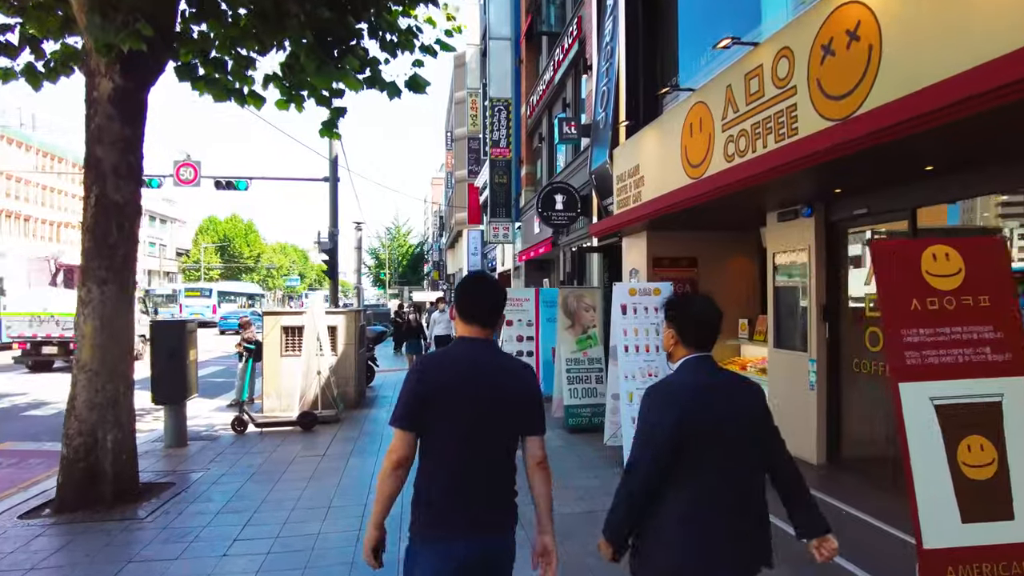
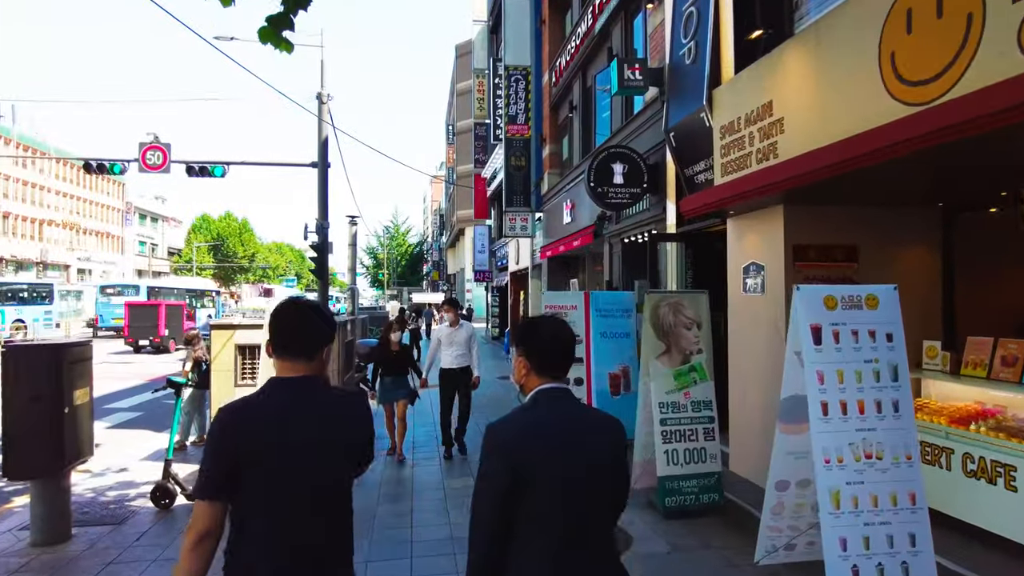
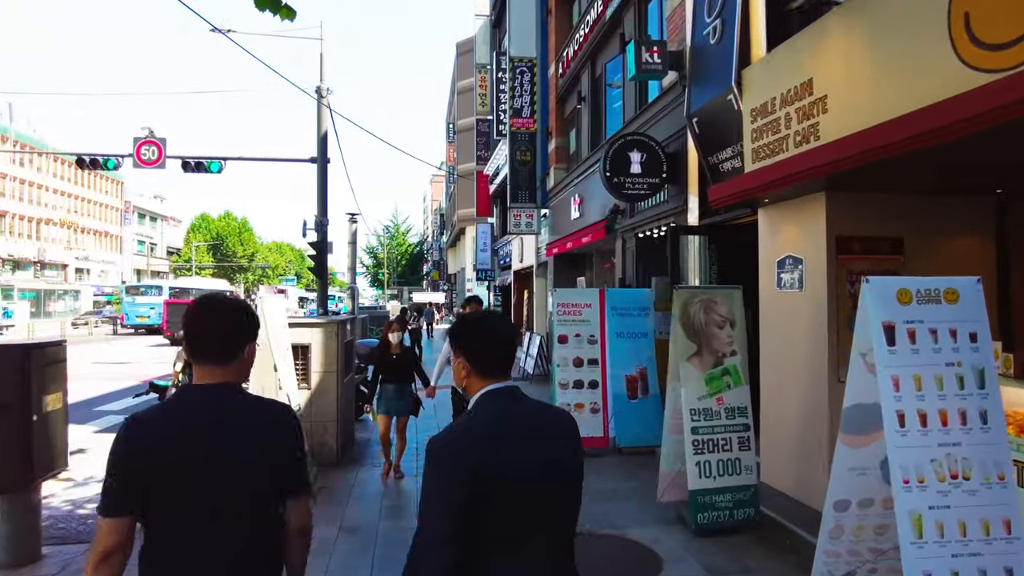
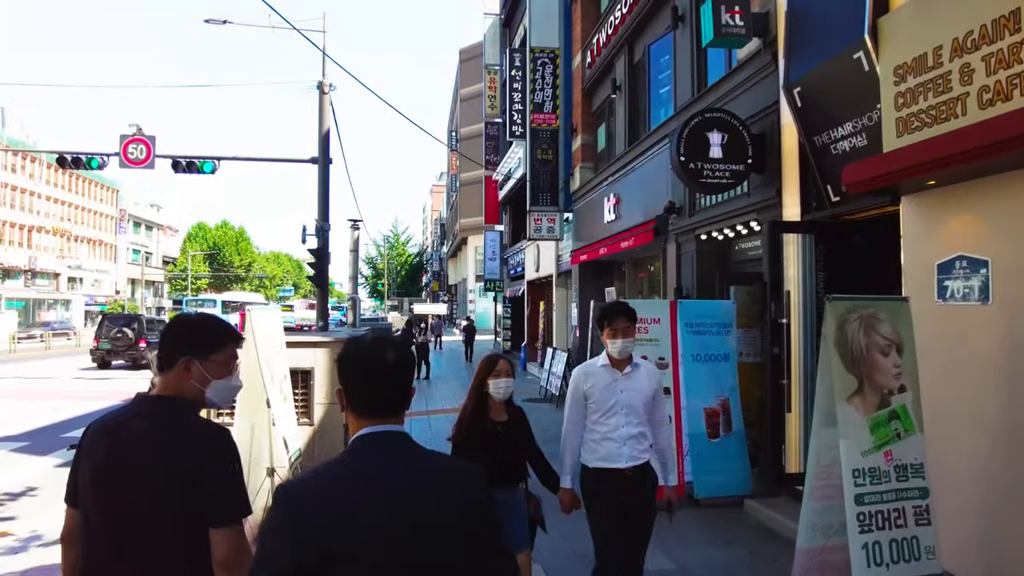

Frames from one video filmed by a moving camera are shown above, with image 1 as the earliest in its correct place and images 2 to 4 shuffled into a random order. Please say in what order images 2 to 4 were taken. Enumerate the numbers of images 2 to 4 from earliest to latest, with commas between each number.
2, 3, 4
